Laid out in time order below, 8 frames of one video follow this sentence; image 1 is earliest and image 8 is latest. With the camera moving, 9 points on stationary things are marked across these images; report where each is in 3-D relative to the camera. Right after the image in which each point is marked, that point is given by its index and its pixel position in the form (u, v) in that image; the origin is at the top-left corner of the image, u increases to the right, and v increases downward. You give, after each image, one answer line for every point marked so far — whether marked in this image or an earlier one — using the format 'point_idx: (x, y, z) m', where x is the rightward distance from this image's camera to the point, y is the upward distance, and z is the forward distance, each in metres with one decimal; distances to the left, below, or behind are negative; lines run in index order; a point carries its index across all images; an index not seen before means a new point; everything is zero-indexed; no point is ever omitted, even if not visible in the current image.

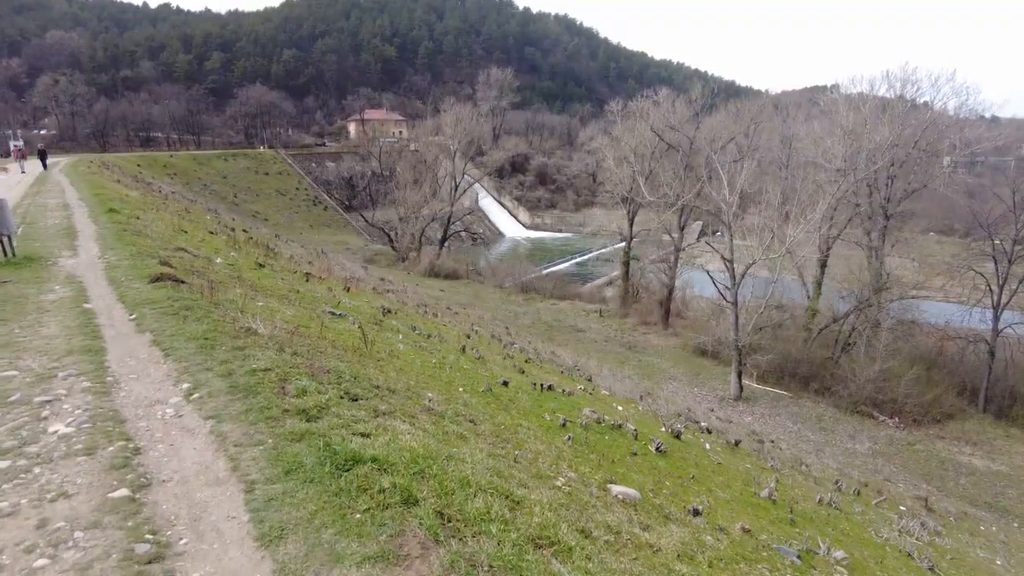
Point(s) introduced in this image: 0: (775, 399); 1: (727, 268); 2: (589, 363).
0: (+8.9, -3.8, +18.7) m
1: (+7.6, +0.7, +19.2) m
2: (+2.5, -2.4, +17.9) m
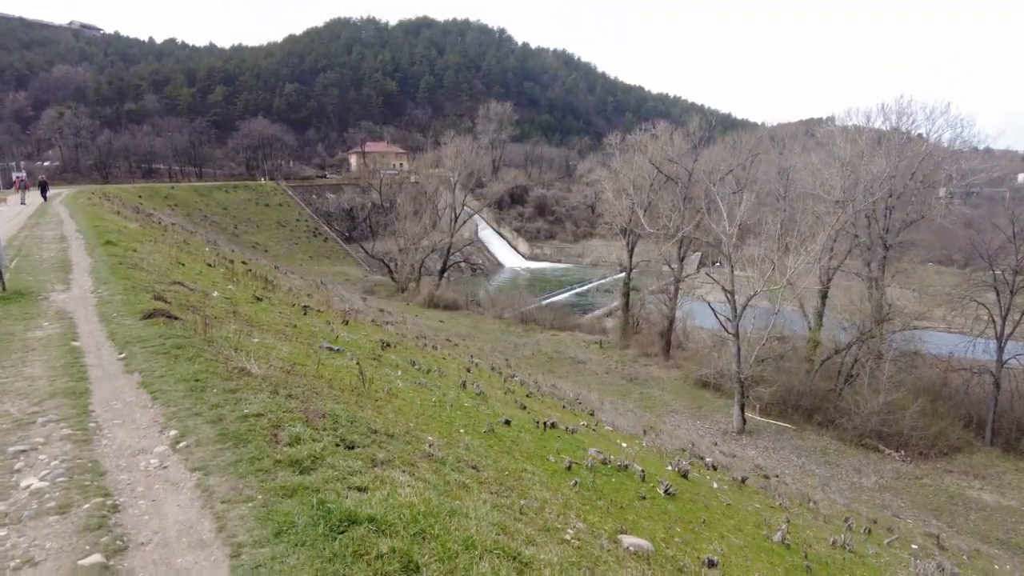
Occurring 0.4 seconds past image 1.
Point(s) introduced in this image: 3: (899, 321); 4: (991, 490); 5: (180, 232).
0: (+8.9, -4.8, +18.4) m
1: (+7.5, -0.4, +19.1) m
2: (+2.5, -3.4, +17.6) m
3: (+14.1, -1.2, +19.9) m
4: (+13.2, -5.6, +15.2) m
5: (-11.3, +1.9, +18.6) m
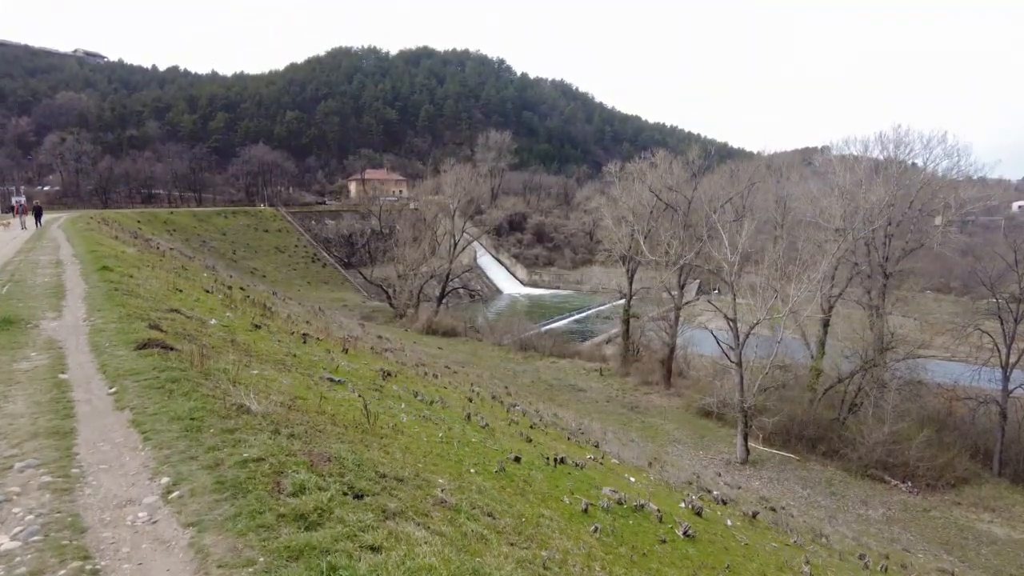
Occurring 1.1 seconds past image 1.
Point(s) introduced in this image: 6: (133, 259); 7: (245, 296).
0: (+8.9, -5.7, +18.0) m
1: (+7.5, -1.3, +19.0) m
2: (+2.4, -4.3, +17.3) m
3: (+14.1, -2.2, +19.7) m
4: (+13.2, -6.4, +14.8) m
5: (-11.2, +1.0, +18.4) m
6: (-9.3, +0.7, +13.4) m
7: (-6.3, -0.2, +13.0) m
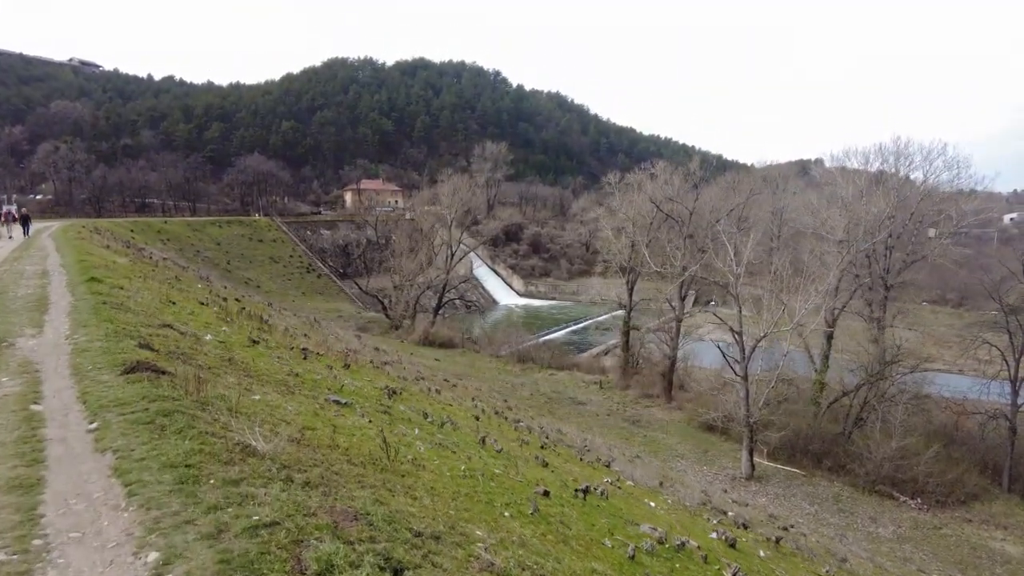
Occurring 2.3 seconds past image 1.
0: (+8.9, -6.1, +17.7) m
1: (+7.6, -1.7, +18.7) m
2: (+2.5, -4.6, +16.9) m
3: (+14.1, -2.6, +19.5) m
4: (+13.3, -6.7, +14.5) m
5: (-11.2, +0.7, +18.0) m
6: (-9.2, +0.5, +13.0) m
7: (-6.2, -0.4, +12.5) m
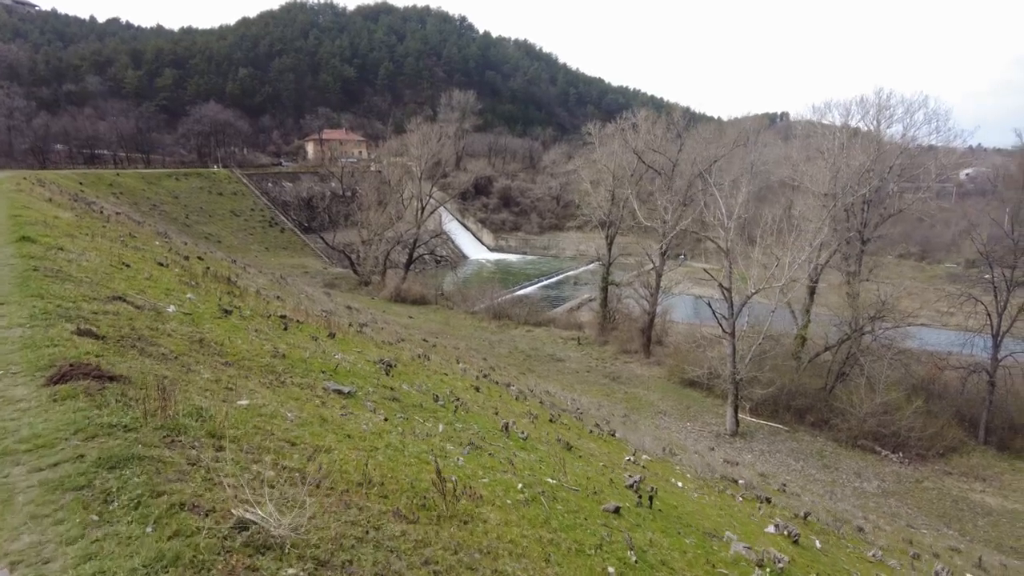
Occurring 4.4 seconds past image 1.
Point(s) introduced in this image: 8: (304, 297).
0: (+8.4, -4.7, +17.8) m
1: (+7.1, -0.3, +18.4) m
2: (+2.1, -3.3, +16.6) m
3: (+13.5, -1.1, +19.6) m
4: (+13.0, -5.6, +14.9) m
5: (-11.7, +1.9, +16.5) m
6: (-9.4, +1.3, +11.6) m
7: (-6.4, +0.4, +11.4) m
8: (-6.1, -0.3, +16.4) m
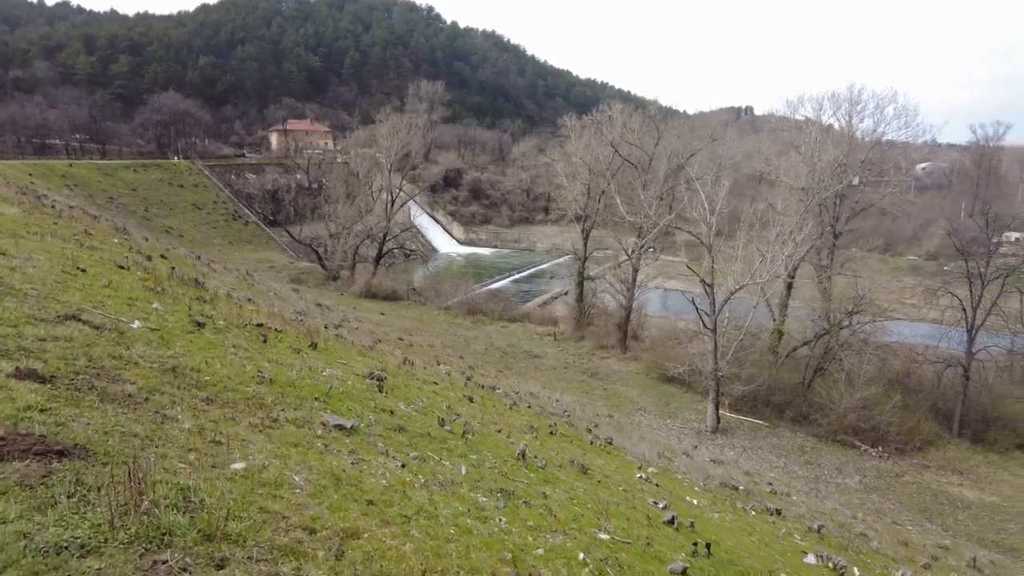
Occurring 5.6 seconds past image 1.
0: (+7.9, -4.6, +17.8) m
1: (+6.4, -0.2, +18.3) m
2: (+1.6, -3.3, +16.2) m
3: (+12.8, -0.9, +19.8) m
4: (+12.6, -5.5, +15.2) m
5: (-12.2, +1.9, +15.4) m
6: (-9.6, +1.3, +10.7) m
7: (-6.6, +0.4, +10.6) m
8: (-6.6, -0.3, +15.6) m
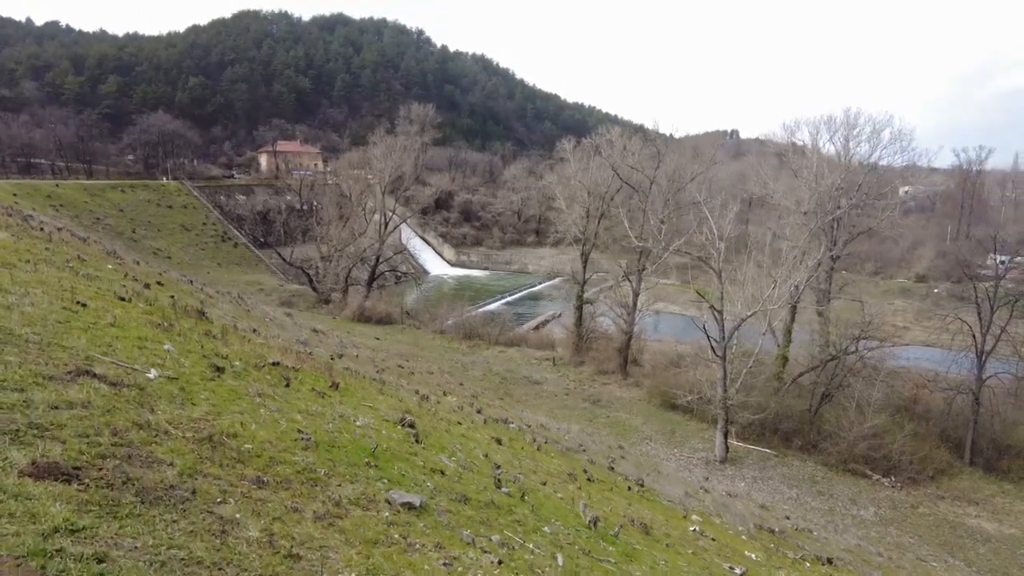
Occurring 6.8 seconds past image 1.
0: (+8.0, -5.4, +17.4) m
1: (+6.6, -1.0, +18.0) m
2: (+1.7, -4.0, +15.7) m
3: (+12.9, -1.8, +19.6) m
4: (+12.8, -6.2, +14.8) m
5: (-12.0, +1.2, +14.8) m
6: (-9.3, +0.8, +10.1) m
7: (-6.3, -0.1, +10.1) m
8: (-6.4, -1.0, +15.0) m
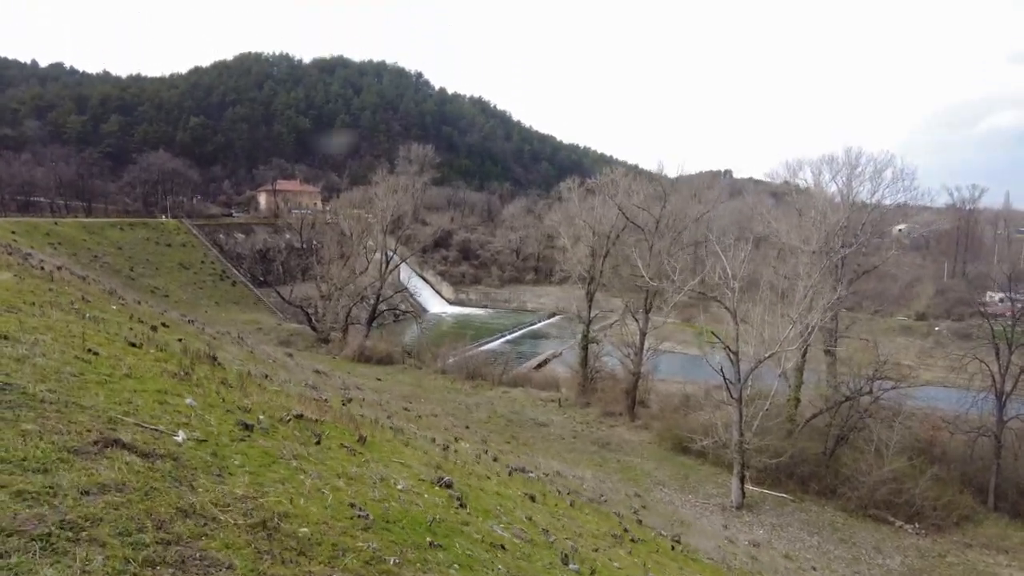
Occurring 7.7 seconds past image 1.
0: (+8.3, -6.7, +16.8) m
1: (+6.9, -2.3, +17.7) m
2: (+2.1, -5.2, +15.2) m
3: (+13.2, -3.2, +19.3) m
4: (+13.1, -7.2, +14.2) m
5: (-11.7, +0.1, +14.5) m
6: (-9.0, 0.0, +9.8) m
7: (-6.0, -0.9, +9.8) m
8: (-6.1, -2.1, +14.6) m
